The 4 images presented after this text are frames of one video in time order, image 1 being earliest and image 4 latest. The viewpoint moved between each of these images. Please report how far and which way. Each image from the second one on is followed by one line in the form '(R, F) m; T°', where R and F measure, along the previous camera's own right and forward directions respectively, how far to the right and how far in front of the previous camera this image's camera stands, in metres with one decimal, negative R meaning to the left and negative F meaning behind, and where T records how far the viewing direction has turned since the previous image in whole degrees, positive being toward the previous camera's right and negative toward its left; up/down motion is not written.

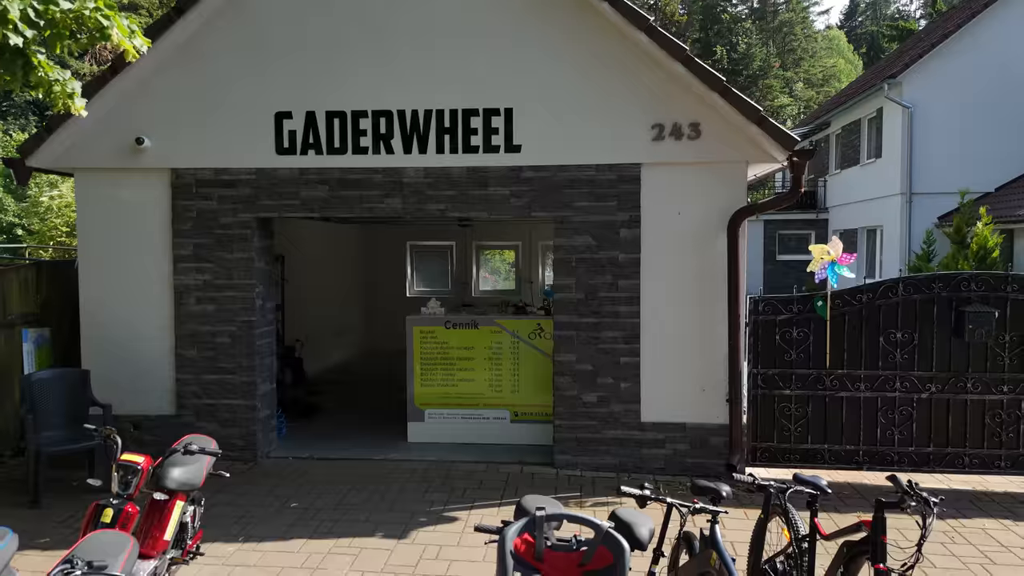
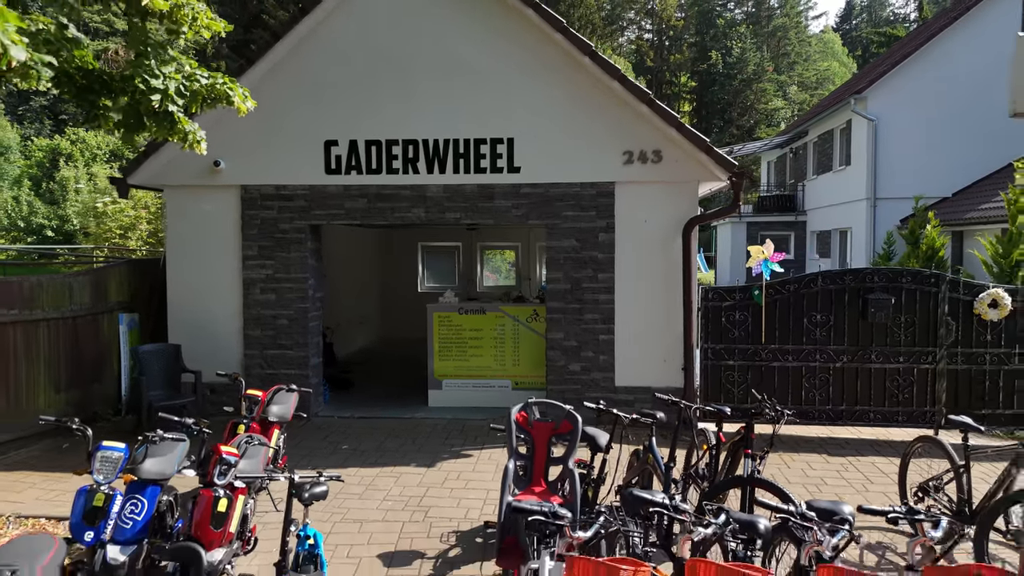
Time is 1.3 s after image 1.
(0.0, -1.5) m; 0°
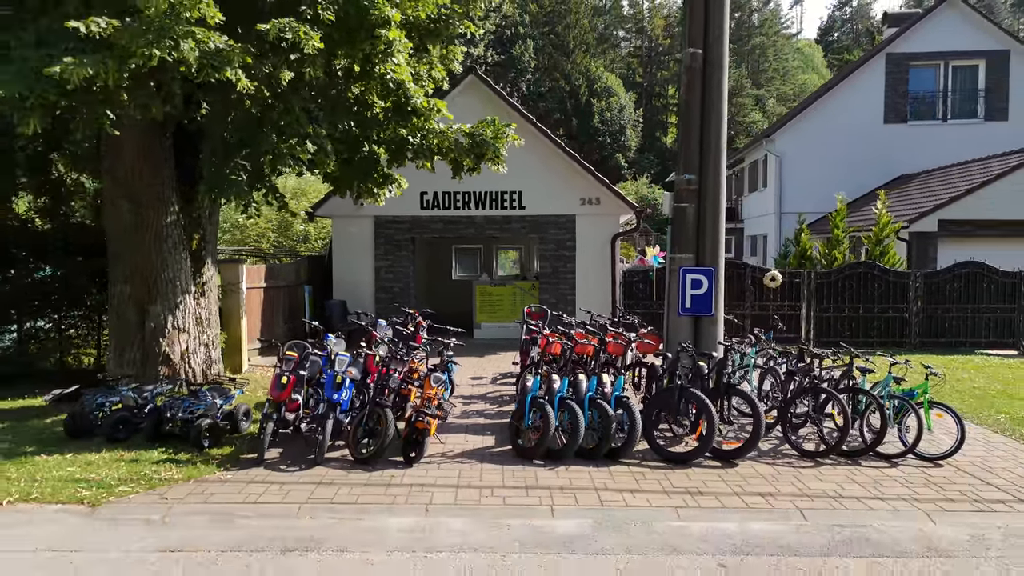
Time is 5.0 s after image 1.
(-0.1, -6.5) m; 0°
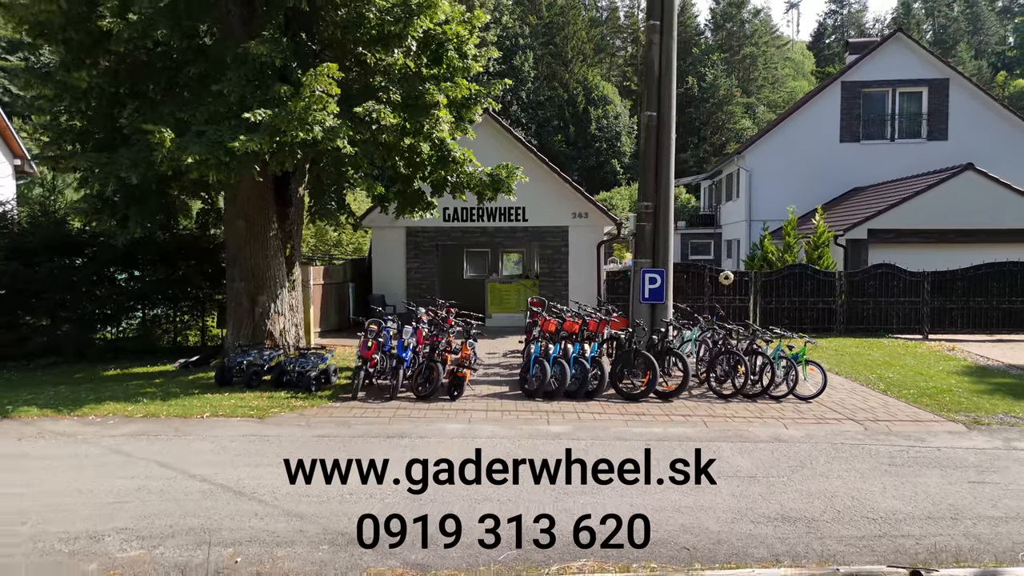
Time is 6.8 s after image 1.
(-0.1, -3.4) m; 0°
